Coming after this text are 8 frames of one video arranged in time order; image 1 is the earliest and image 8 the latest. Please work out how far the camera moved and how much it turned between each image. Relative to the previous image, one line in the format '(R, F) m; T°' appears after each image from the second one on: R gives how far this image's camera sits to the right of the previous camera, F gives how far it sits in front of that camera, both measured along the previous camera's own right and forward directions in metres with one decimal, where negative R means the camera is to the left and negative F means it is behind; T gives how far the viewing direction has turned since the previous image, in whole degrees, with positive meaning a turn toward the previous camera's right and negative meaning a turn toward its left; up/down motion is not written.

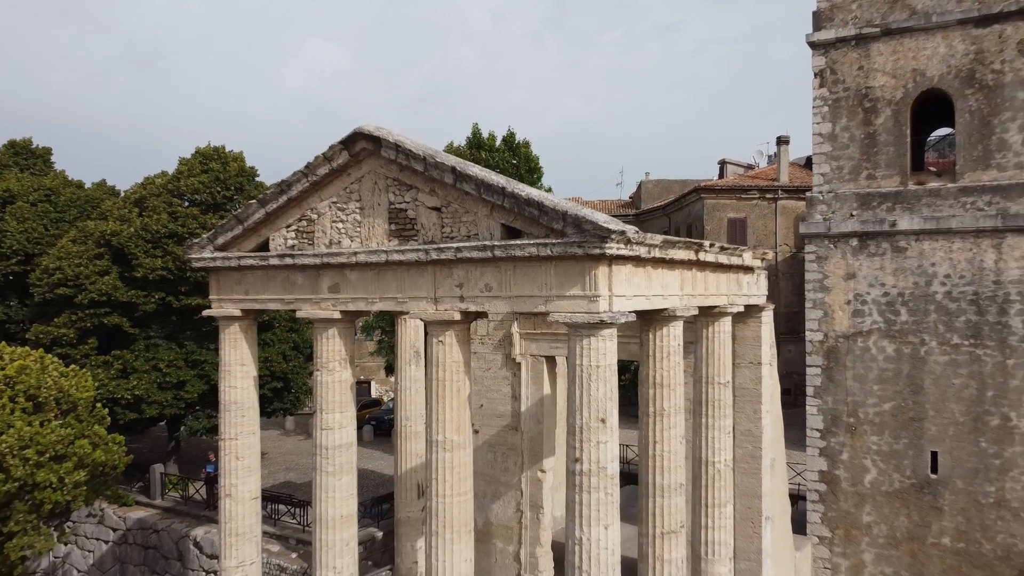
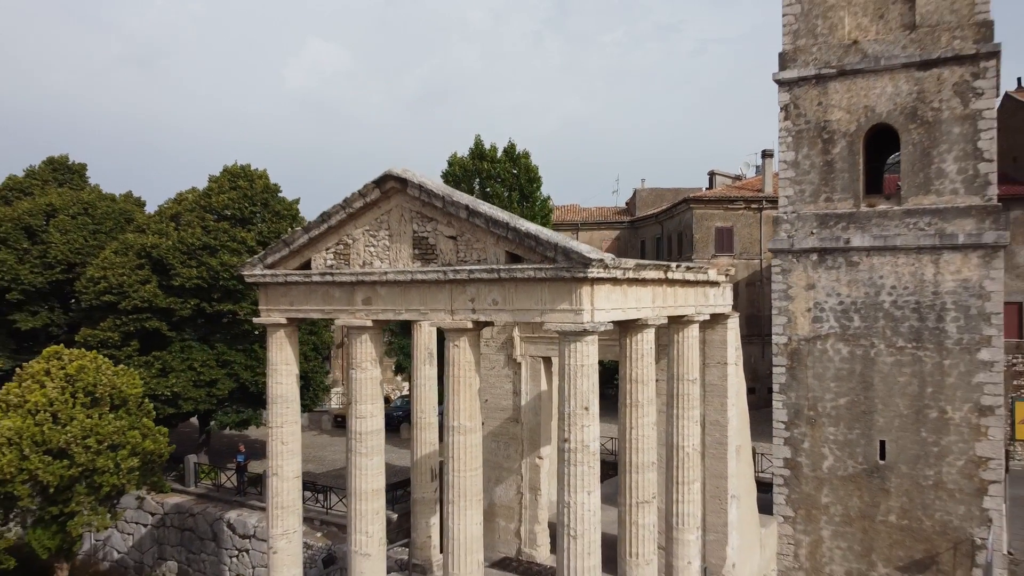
(0.0, -1.5) m; 0°
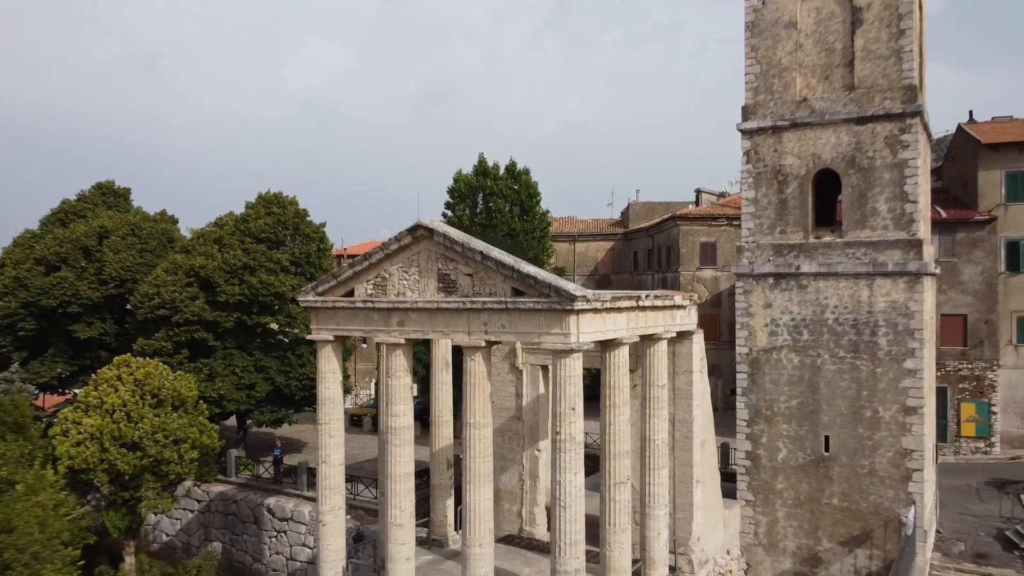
(-0.1, -2.3) m; 0°
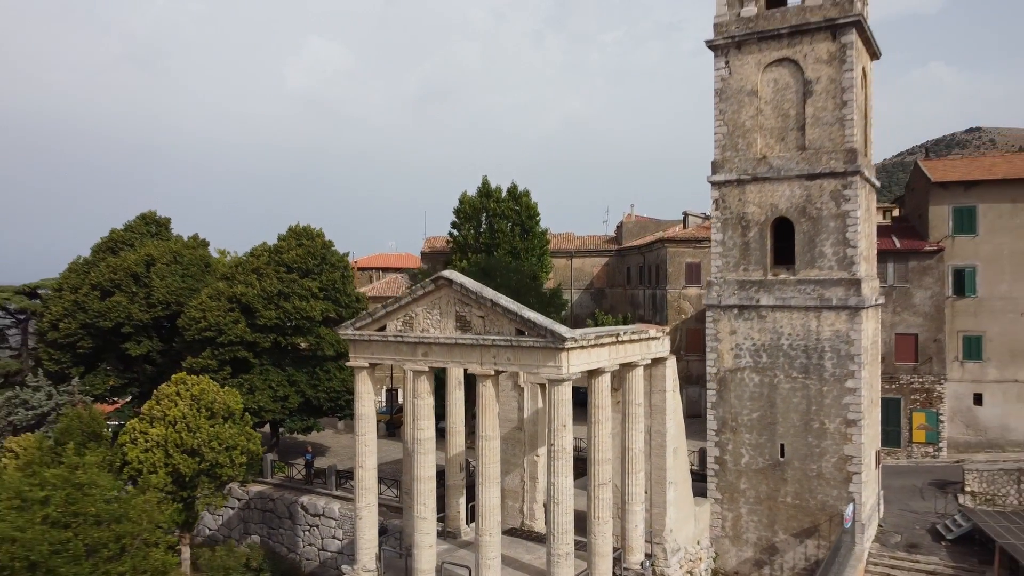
(-0.1, -2.6) m; 0°
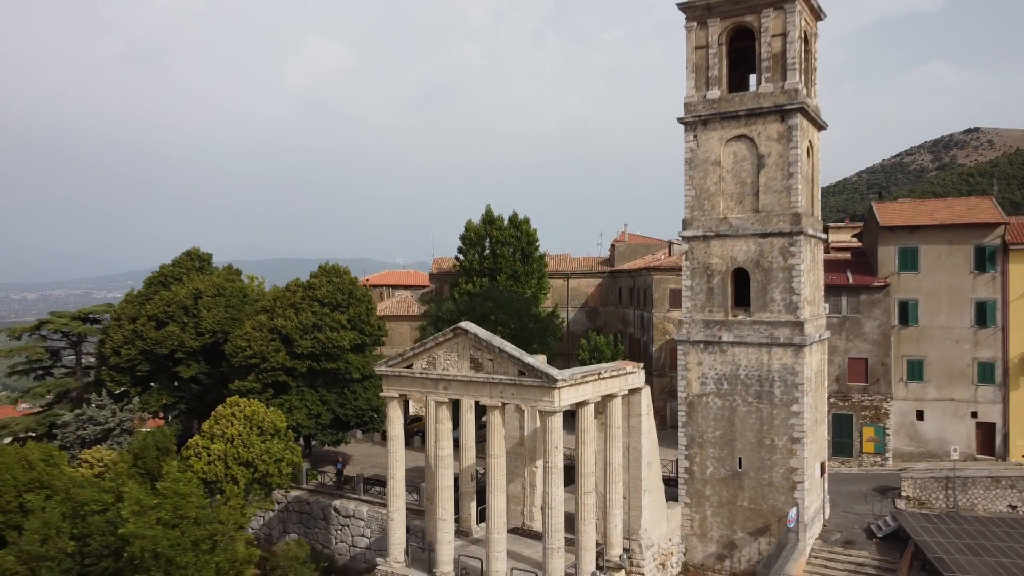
(-0.1, -3.4) m; 0°
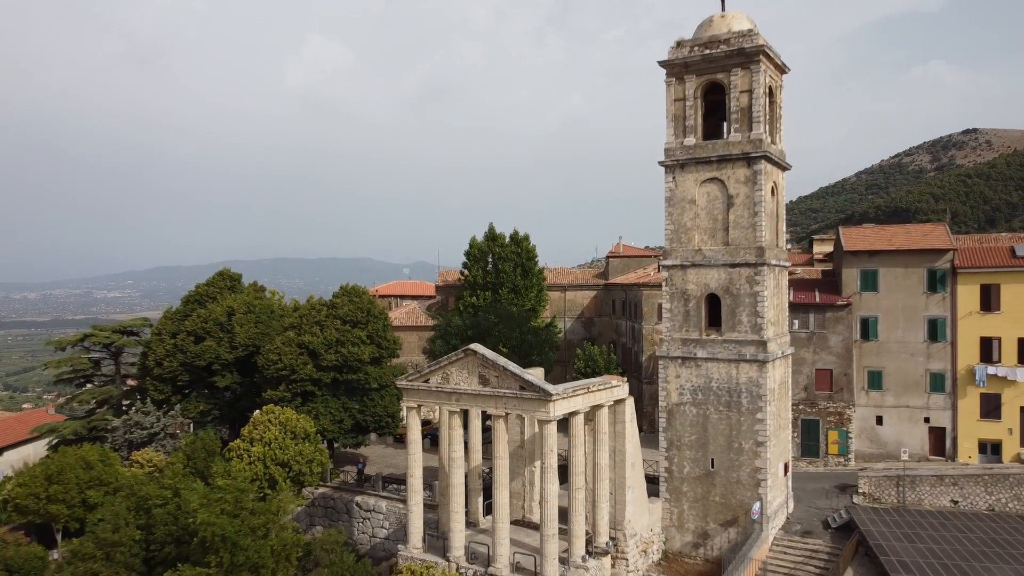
(-0.1, -3.0) m; 0°
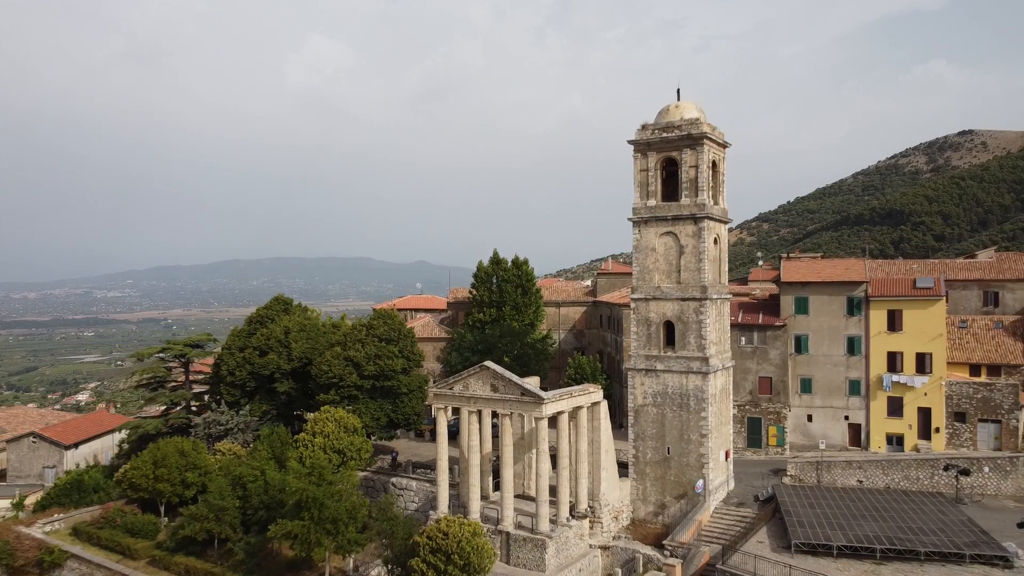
(-0.1, -7.1) m; 0°
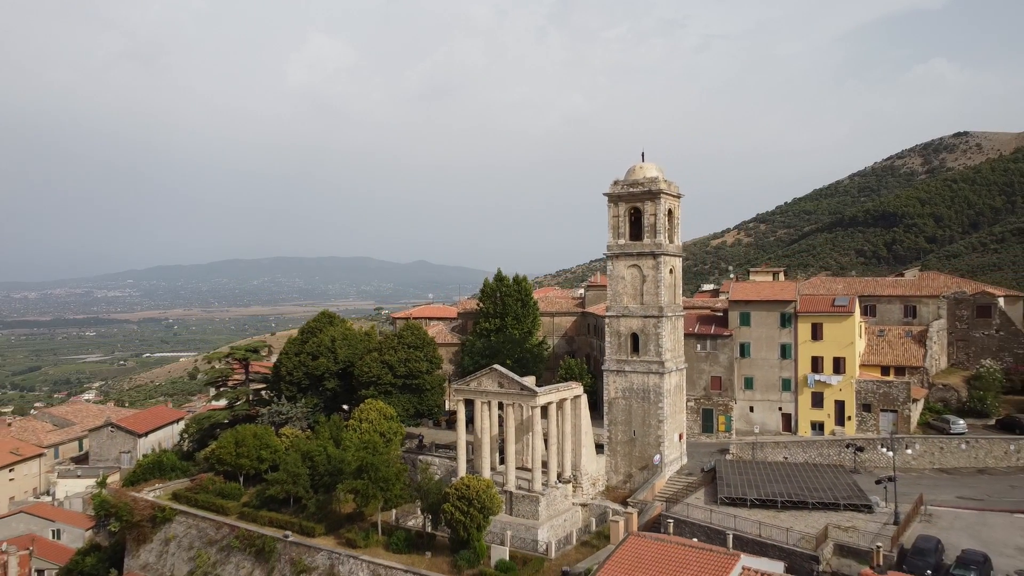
(-0.1, -9.1) m; 0°
